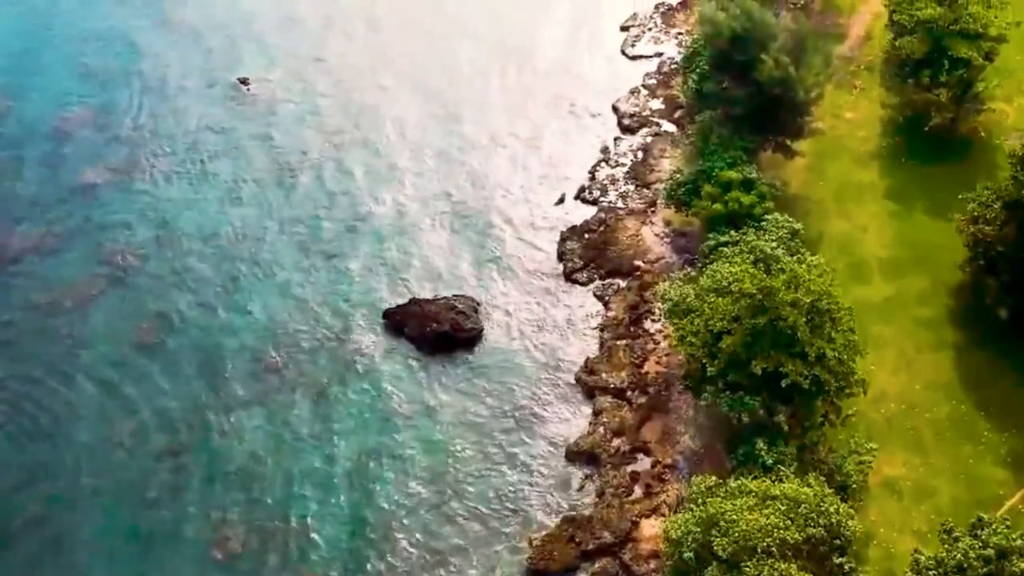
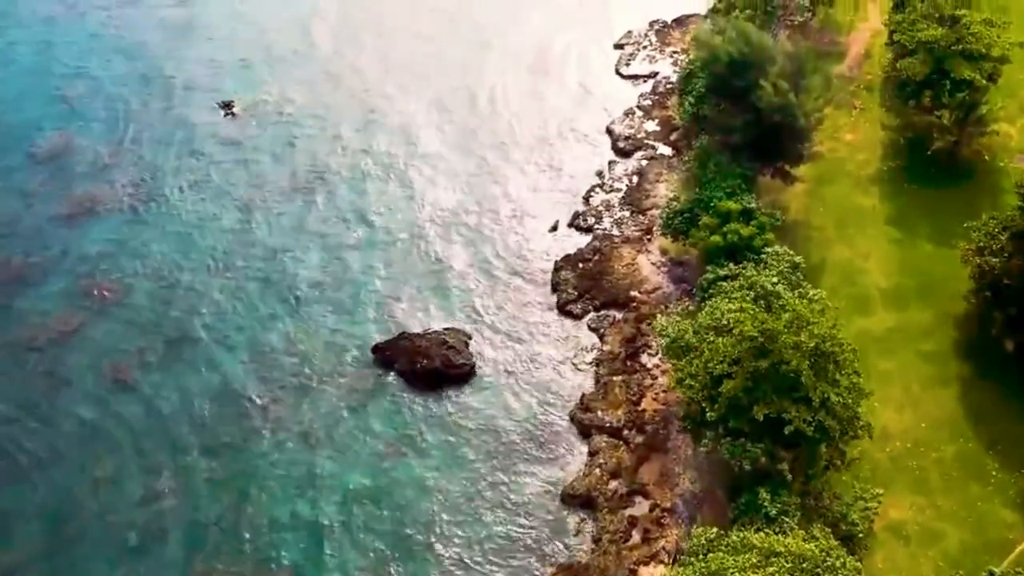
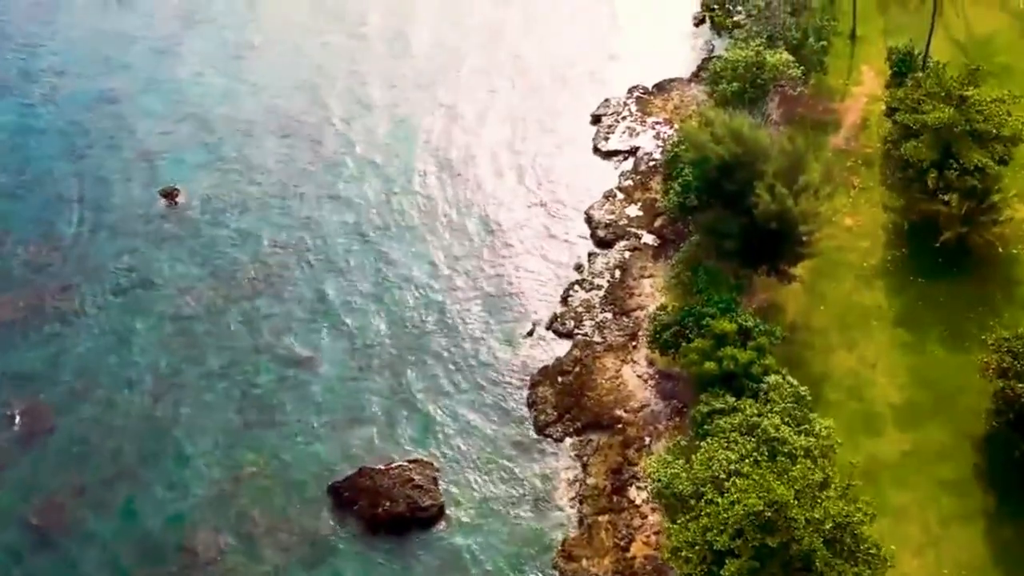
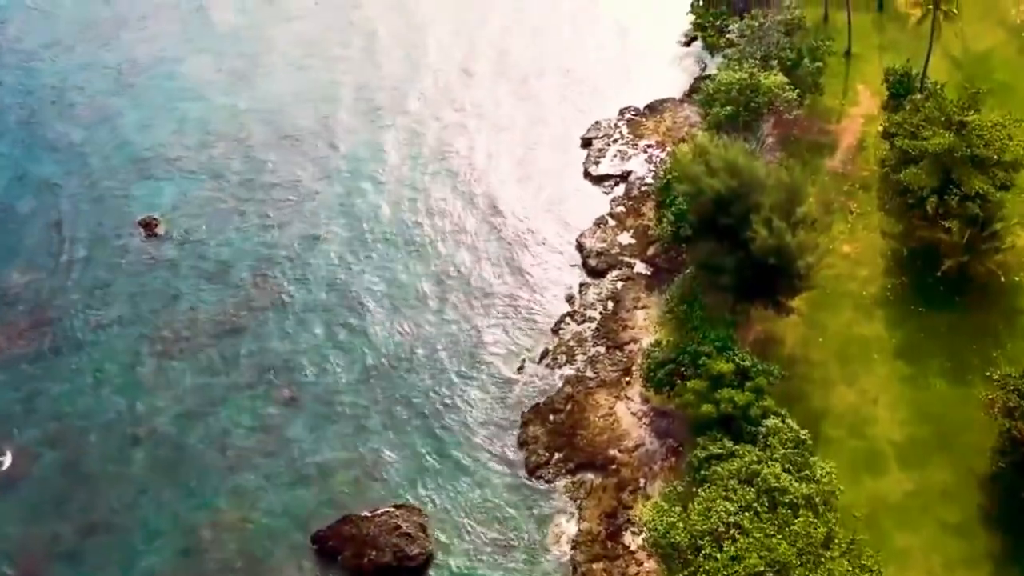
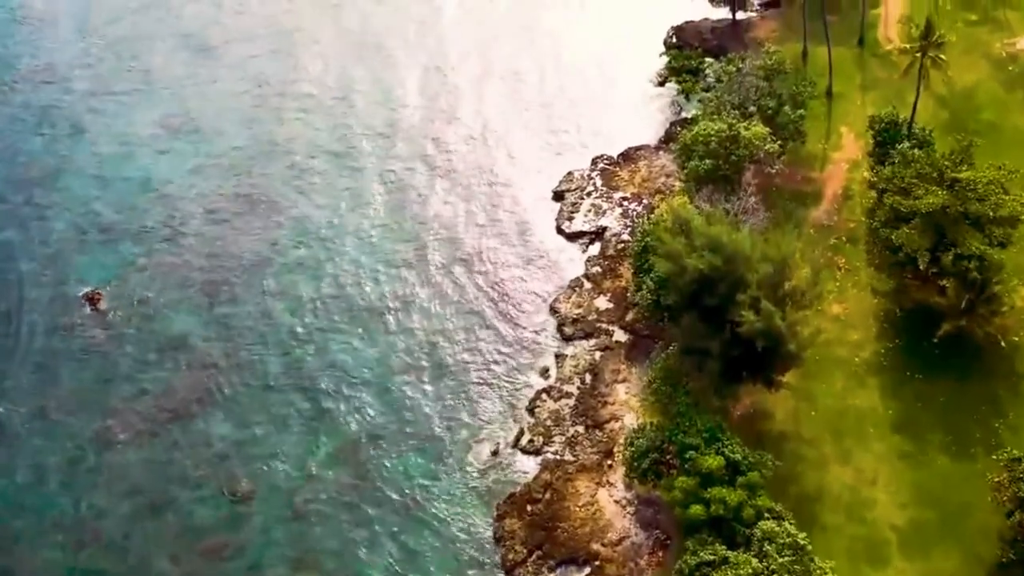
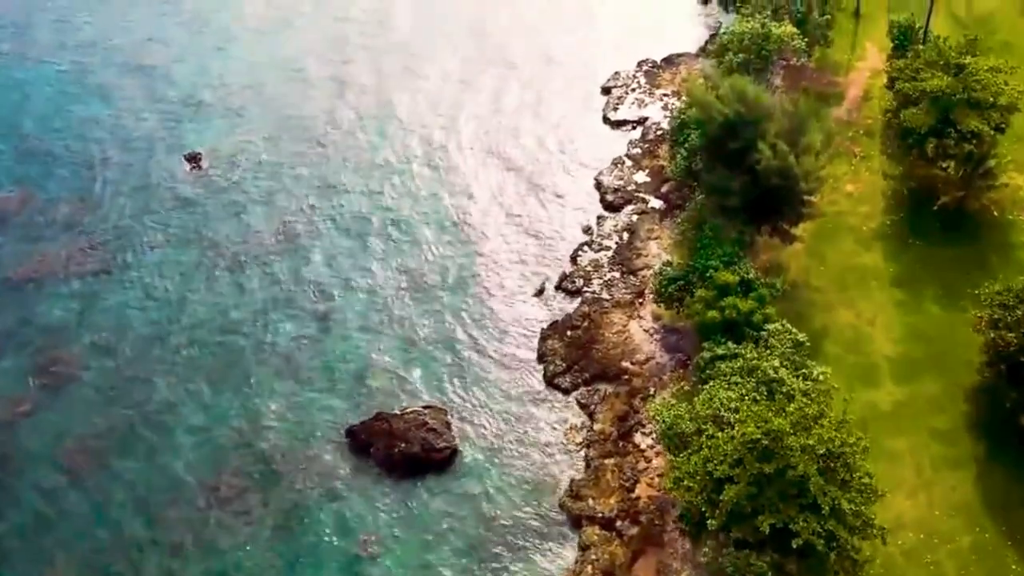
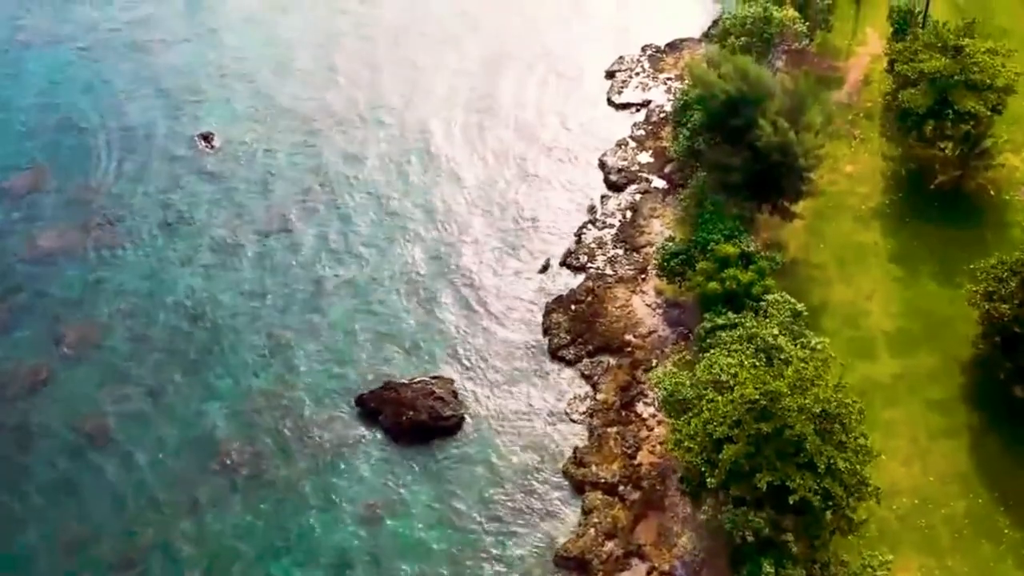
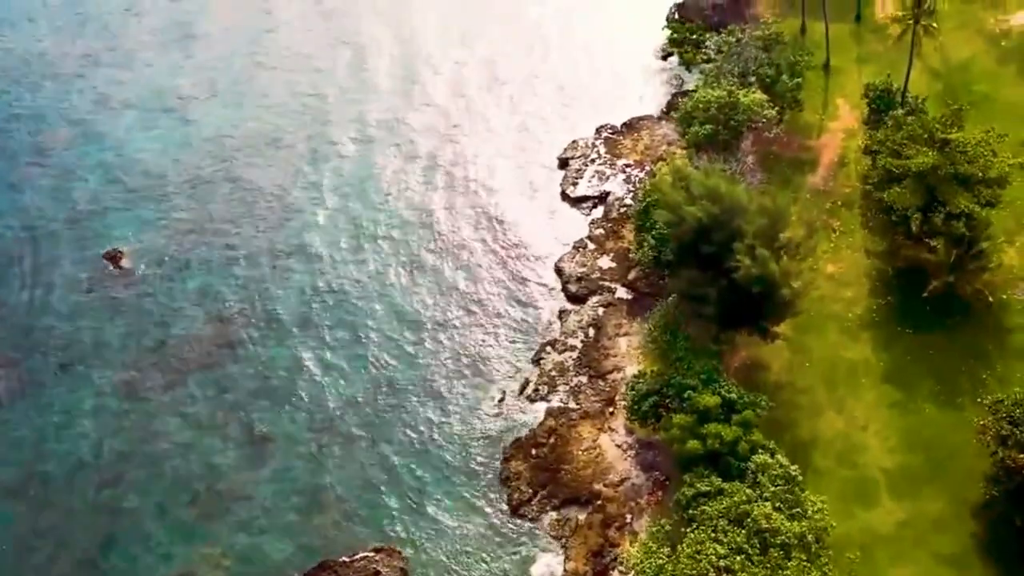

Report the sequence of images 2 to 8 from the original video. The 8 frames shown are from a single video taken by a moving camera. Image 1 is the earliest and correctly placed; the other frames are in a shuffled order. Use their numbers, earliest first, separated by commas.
2, 7, 6, 3, 4, 8, 5
